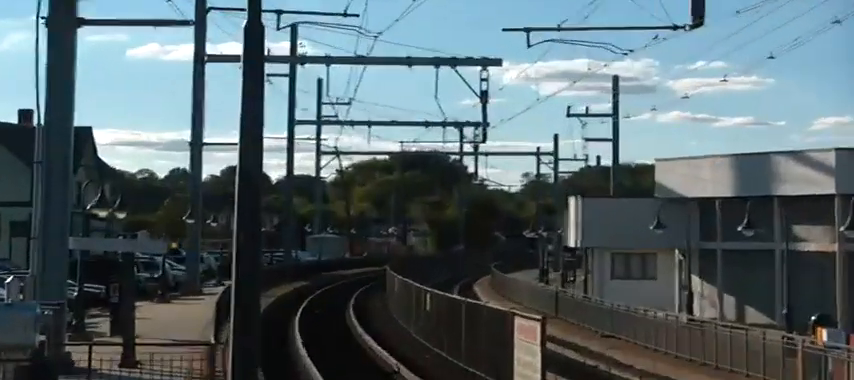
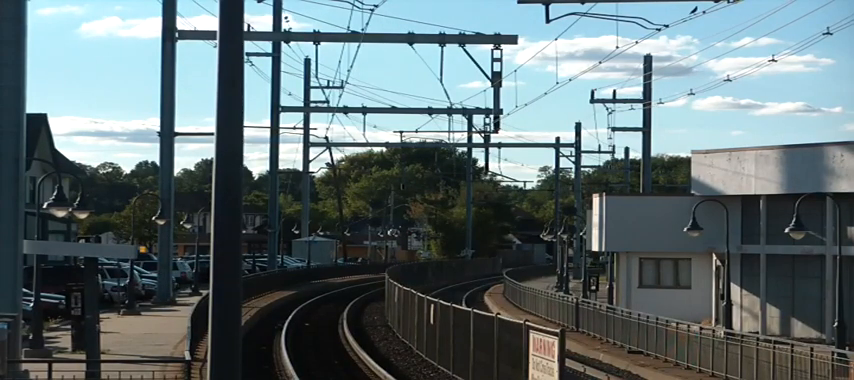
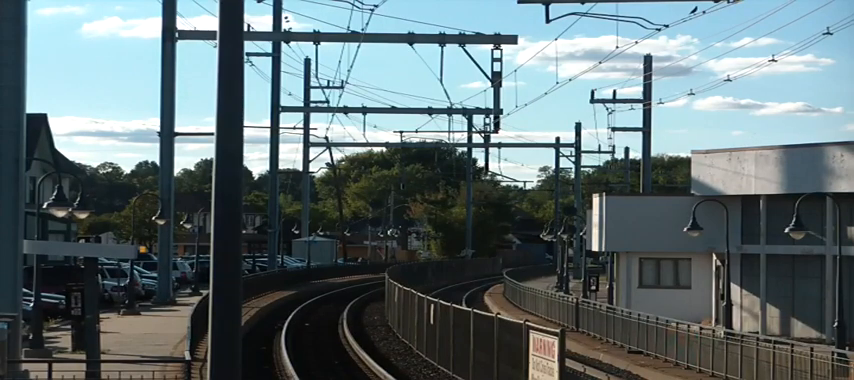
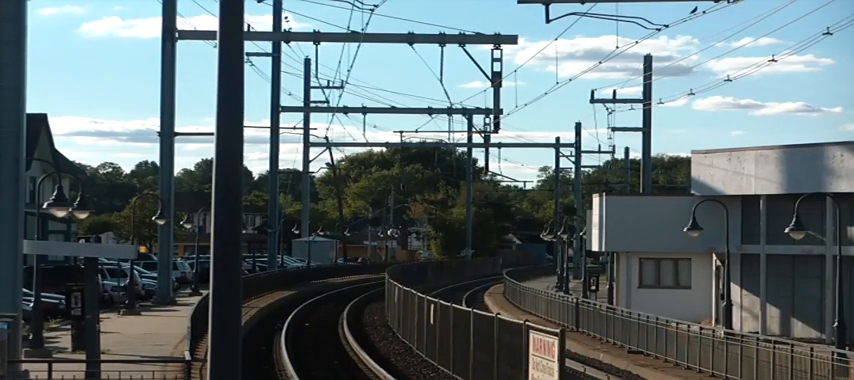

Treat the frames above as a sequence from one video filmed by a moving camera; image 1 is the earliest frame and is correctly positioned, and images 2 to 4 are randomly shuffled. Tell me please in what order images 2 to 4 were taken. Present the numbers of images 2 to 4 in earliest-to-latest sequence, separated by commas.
3, 4, 2
